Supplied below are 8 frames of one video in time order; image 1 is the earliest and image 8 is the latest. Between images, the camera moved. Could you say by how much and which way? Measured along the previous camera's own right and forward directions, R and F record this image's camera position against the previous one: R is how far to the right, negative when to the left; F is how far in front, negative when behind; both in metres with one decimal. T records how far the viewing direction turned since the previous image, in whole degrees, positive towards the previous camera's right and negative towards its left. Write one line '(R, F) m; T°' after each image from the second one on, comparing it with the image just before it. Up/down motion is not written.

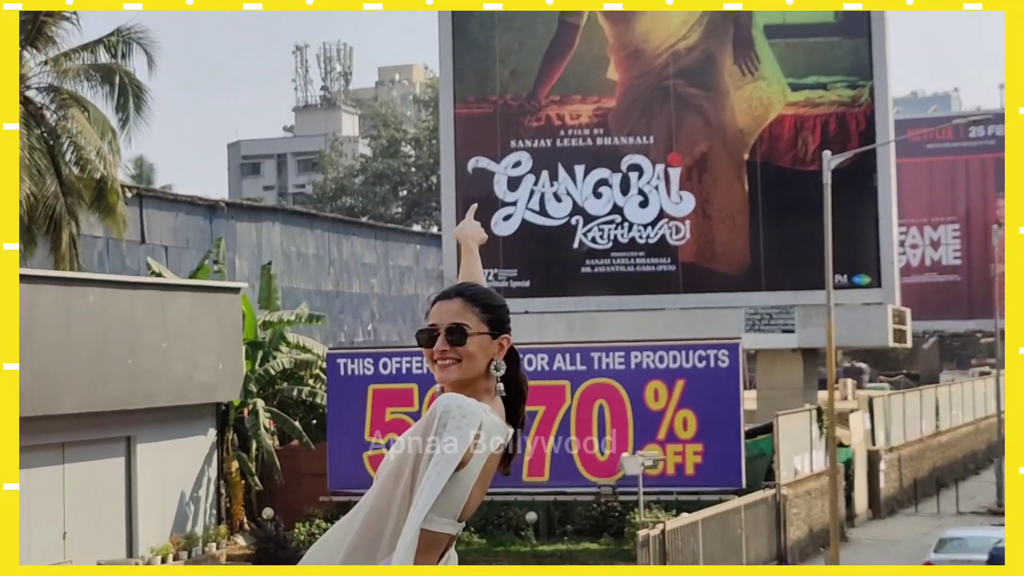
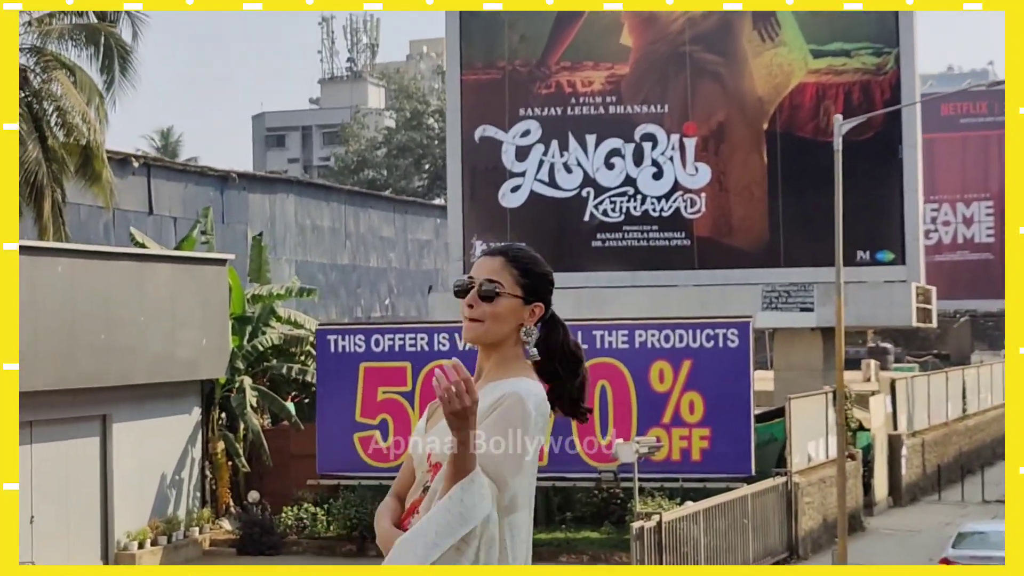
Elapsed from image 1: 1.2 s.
(+0.4, +1.0) m; -1°
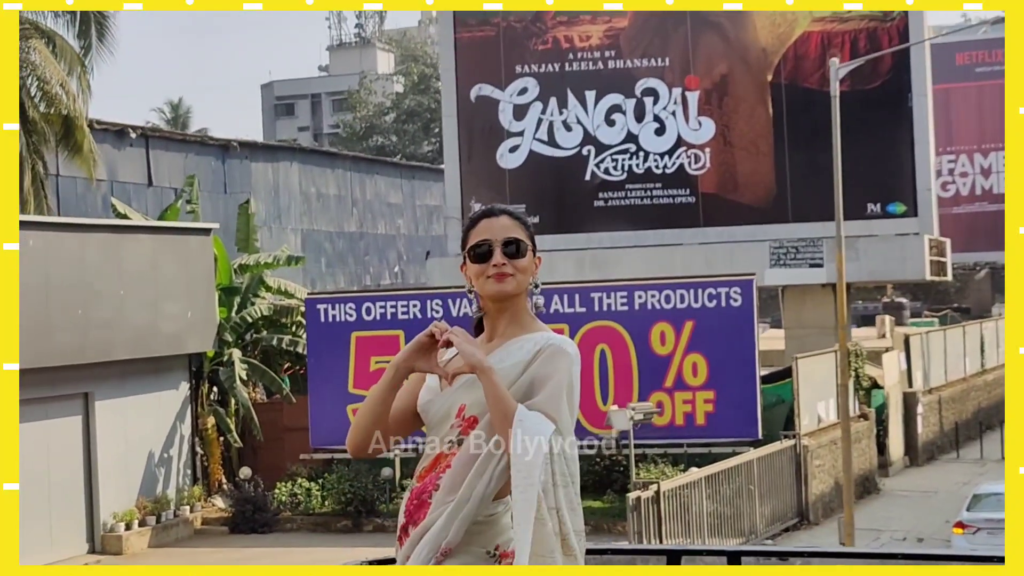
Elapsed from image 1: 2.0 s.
(+0.3, +0.7) m; -1°
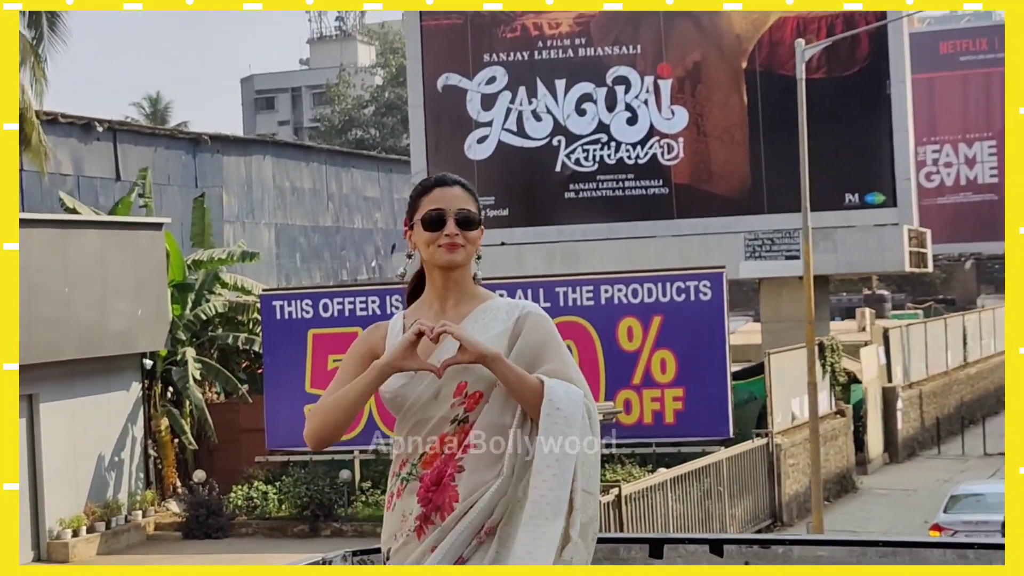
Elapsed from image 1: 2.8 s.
(+0.3, +0.6) m; 0°
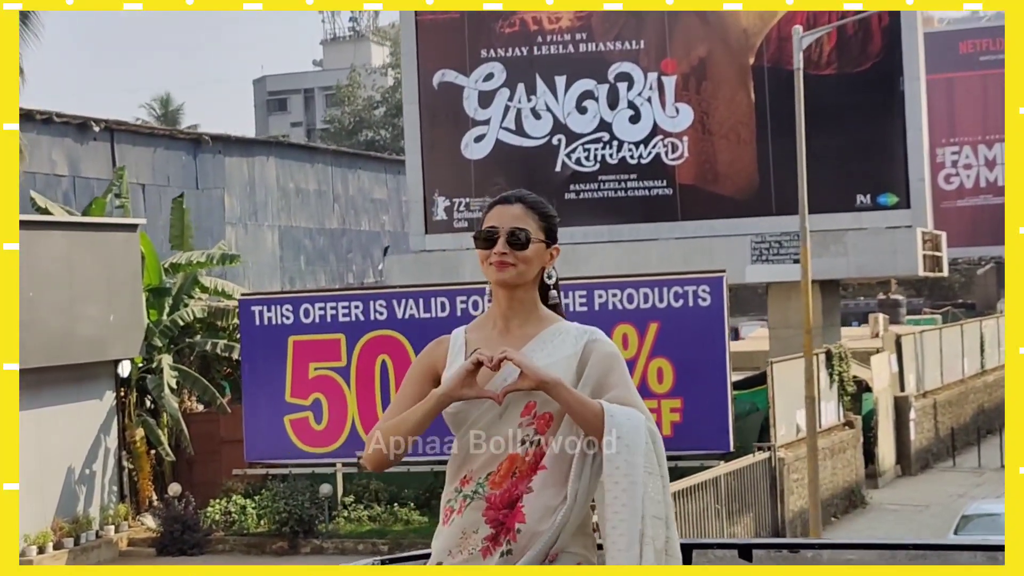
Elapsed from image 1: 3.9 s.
(+0.3, +0.8) m; -1°
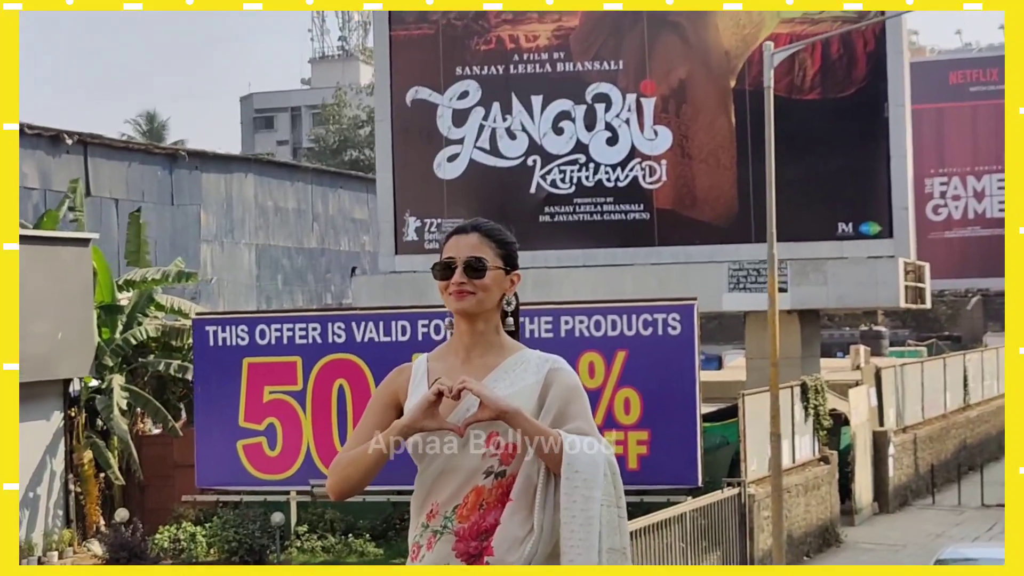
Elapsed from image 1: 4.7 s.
(+0.2, +0.6) m; 0°
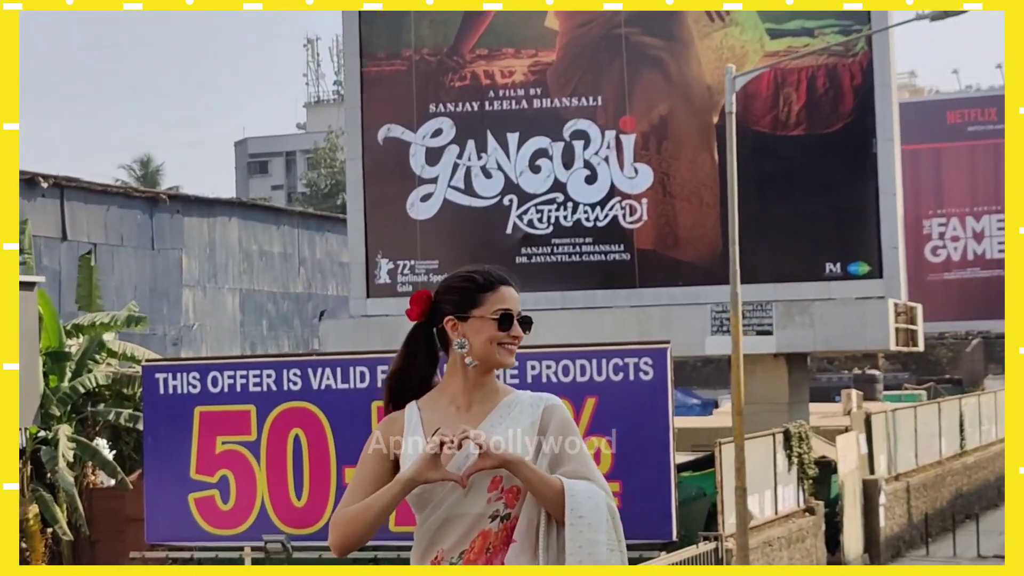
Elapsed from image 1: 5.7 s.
(+0.3, +0.8) m; 0°
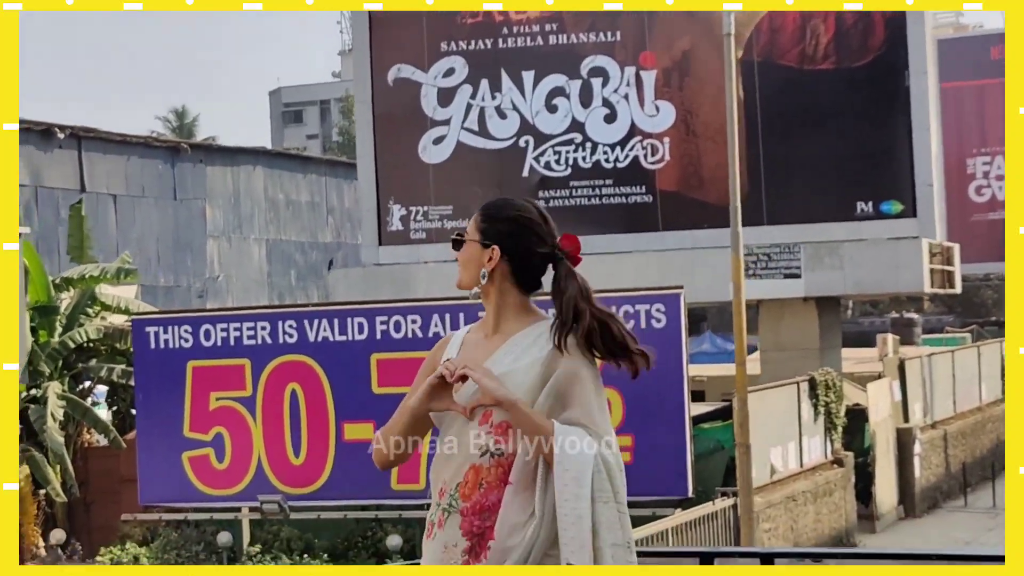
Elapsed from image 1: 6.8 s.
(+0.3, +0.8) m; -2°
